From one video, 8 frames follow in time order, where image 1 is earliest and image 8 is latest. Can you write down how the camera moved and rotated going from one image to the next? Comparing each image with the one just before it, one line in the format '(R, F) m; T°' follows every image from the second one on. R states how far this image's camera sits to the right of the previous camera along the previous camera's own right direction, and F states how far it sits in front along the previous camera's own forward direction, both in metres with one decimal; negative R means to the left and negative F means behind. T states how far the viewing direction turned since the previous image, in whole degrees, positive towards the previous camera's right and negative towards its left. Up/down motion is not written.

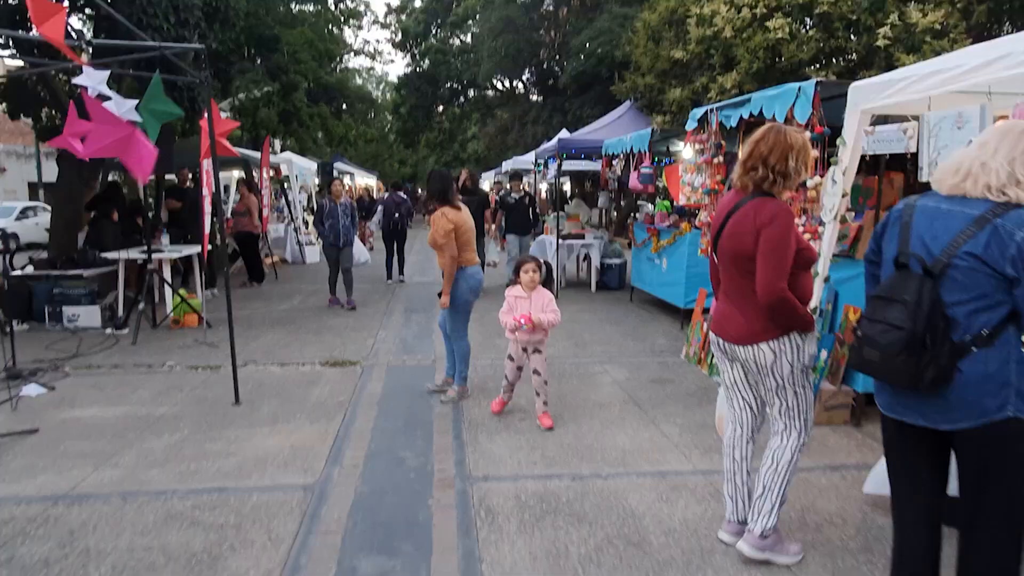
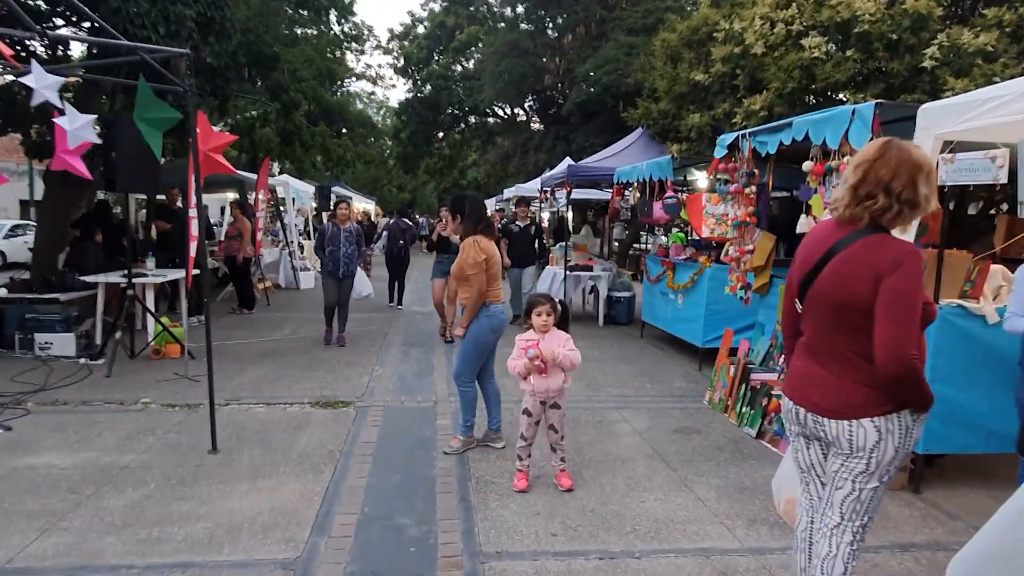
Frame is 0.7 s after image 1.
(-0.1, +0.6) m; 0°
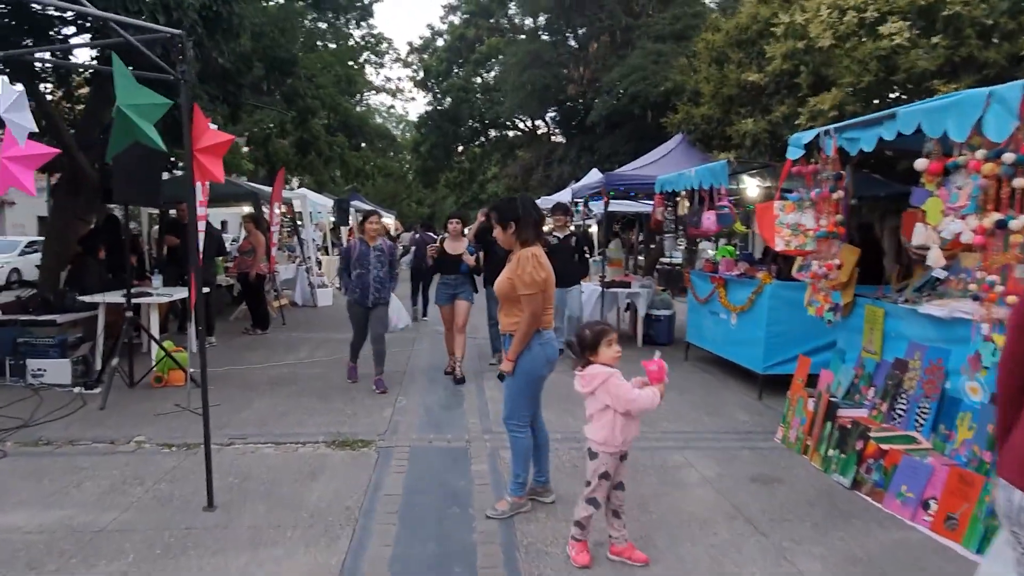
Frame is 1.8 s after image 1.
(-0.2, +0.8) m; -1°
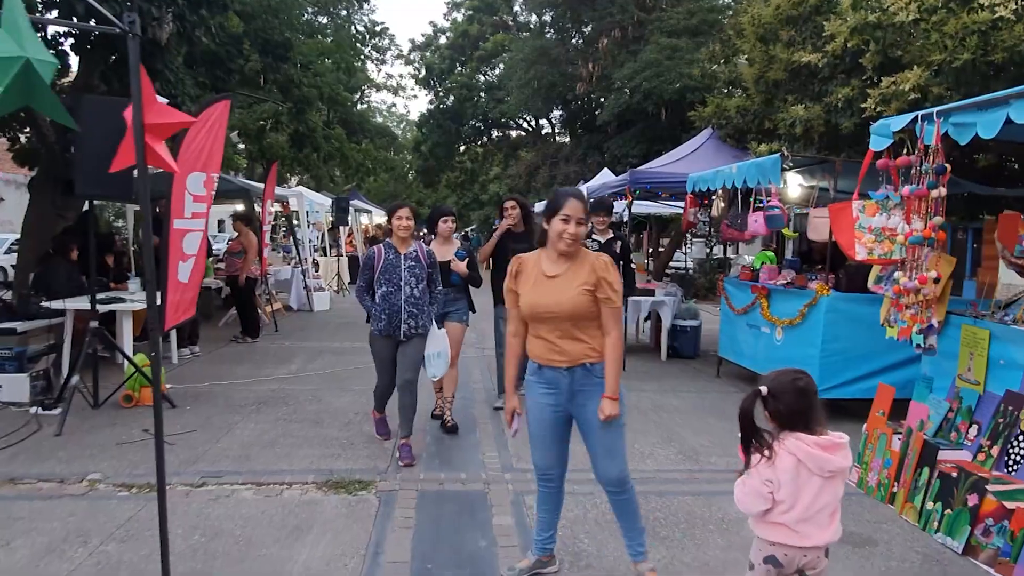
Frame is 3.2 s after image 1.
(-0.2, +0.9) m; 0°
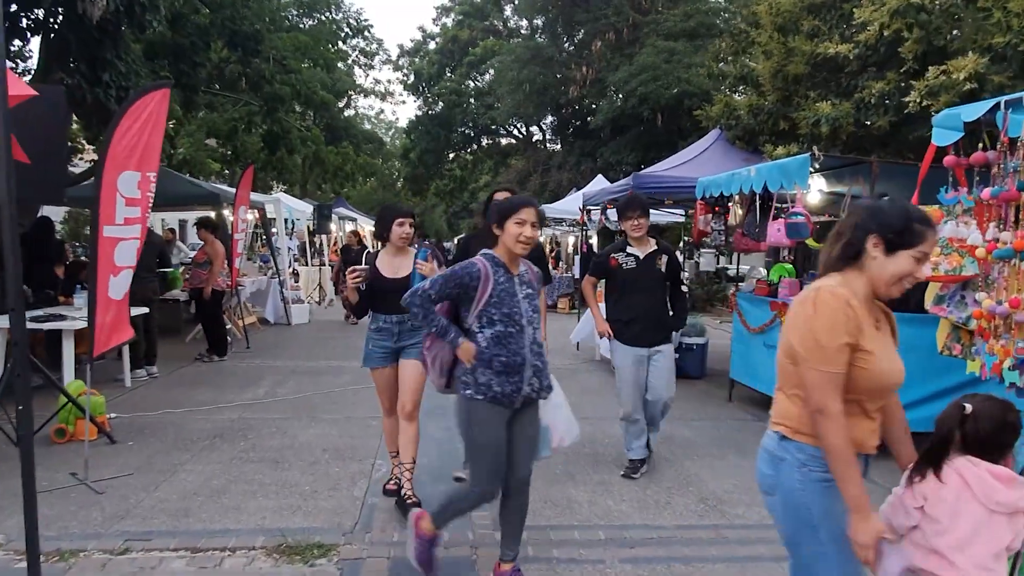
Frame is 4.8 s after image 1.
(0.0, +0.8) m; +1°
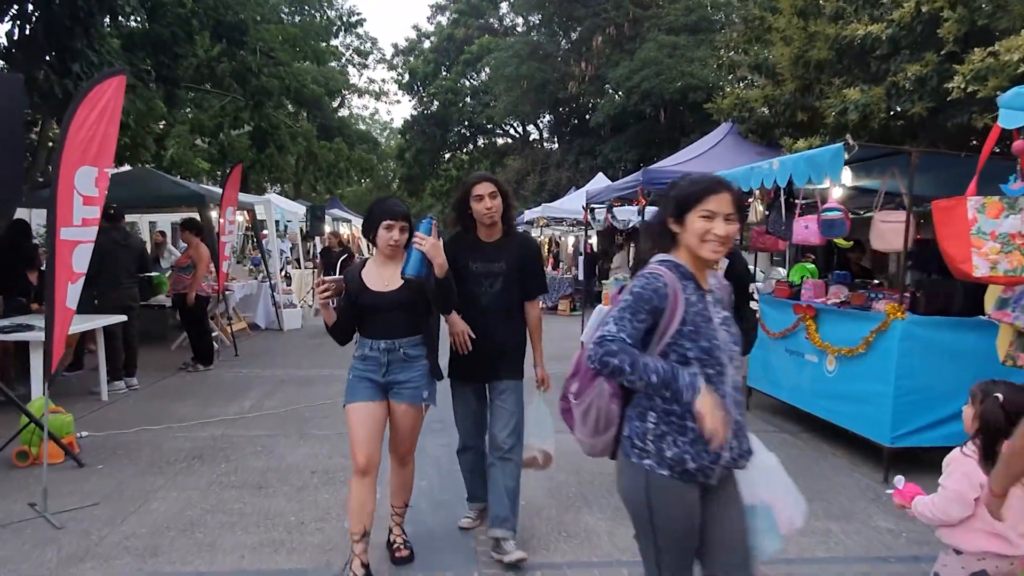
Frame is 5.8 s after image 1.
(-0.1, +0.5) m; 0°
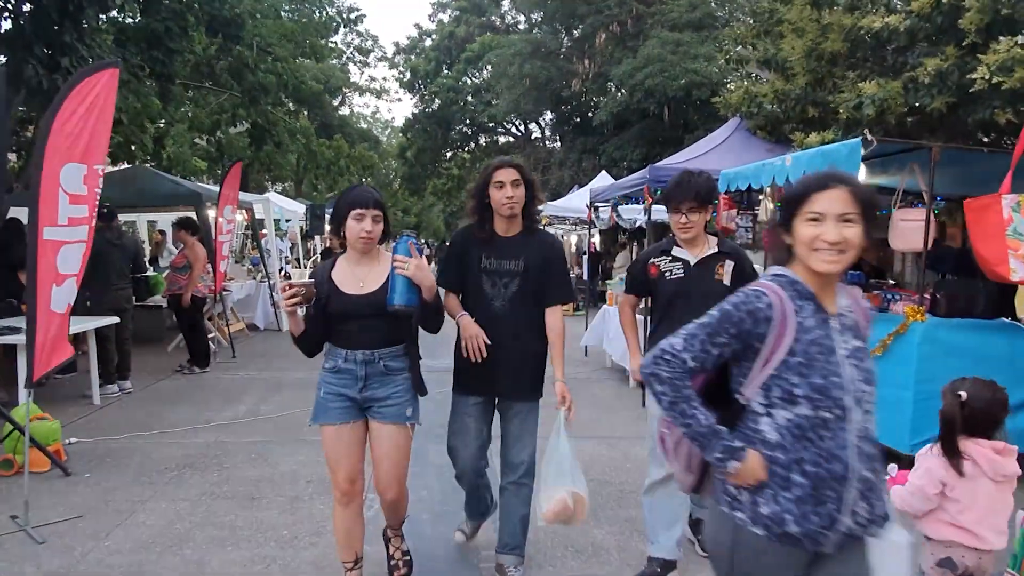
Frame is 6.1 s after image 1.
(0.0, +0.2) m; 0°
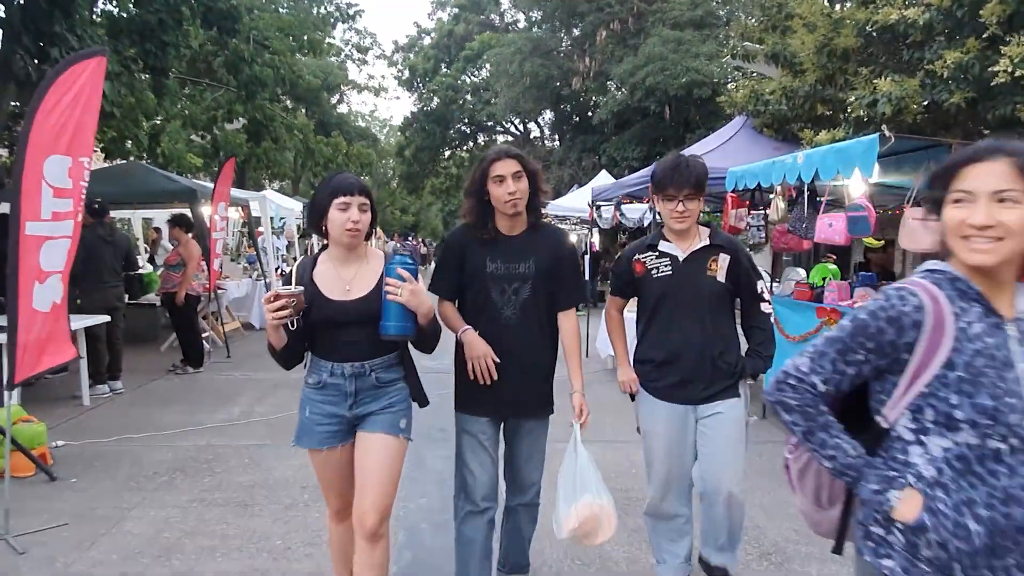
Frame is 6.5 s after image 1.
(0.0, +0.2) m; 0°
